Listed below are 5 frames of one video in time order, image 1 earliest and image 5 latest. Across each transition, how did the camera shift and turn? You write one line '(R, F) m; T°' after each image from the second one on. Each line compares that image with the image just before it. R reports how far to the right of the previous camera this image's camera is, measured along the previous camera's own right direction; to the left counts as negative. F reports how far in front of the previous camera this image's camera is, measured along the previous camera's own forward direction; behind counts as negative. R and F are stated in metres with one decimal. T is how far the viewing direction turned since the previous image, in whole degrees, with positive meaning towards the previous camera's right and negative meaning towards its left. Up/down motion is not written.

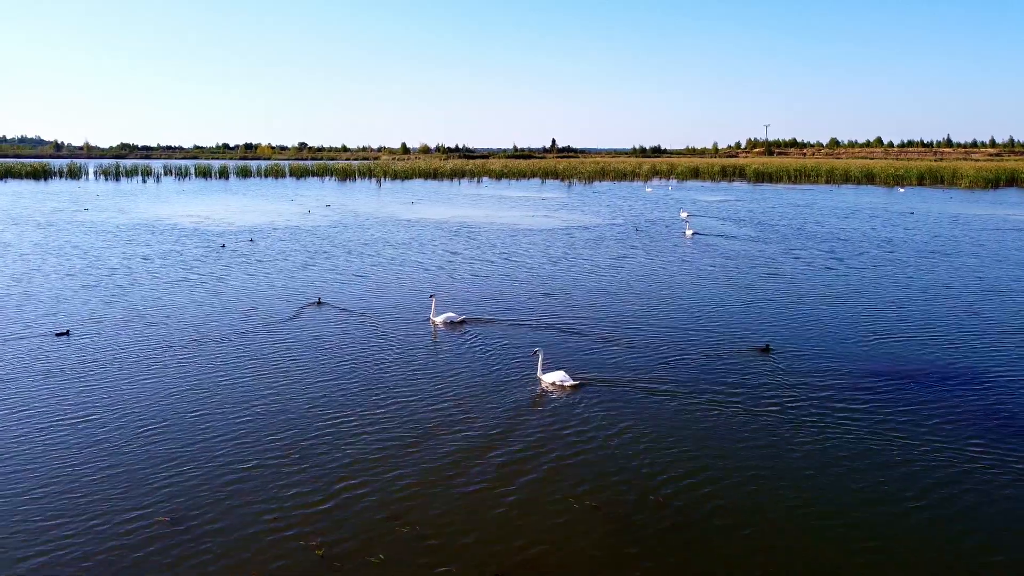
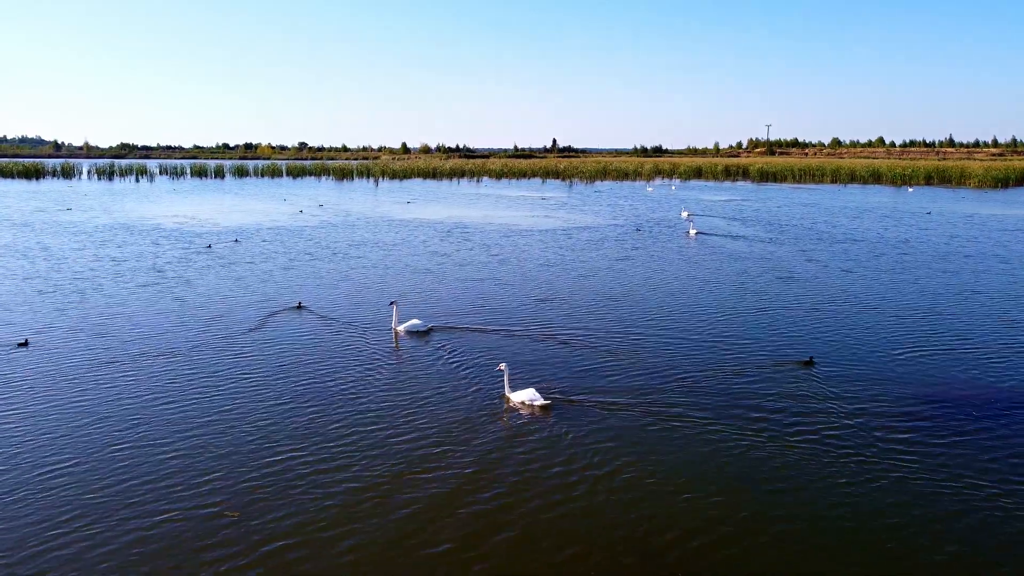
(+0.3, +2.3) m; 0°
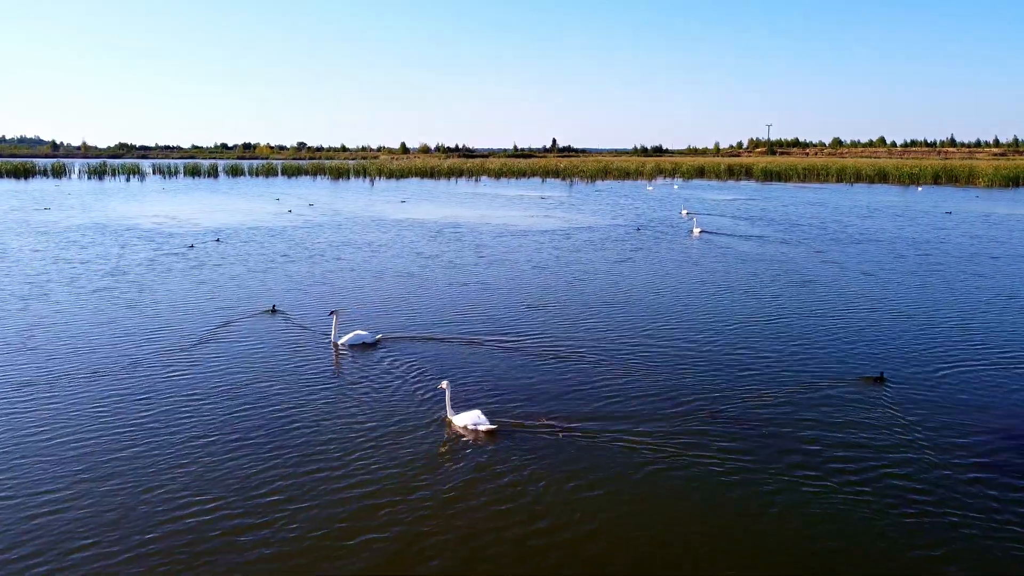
(+0.3, +2.7) m; 0°
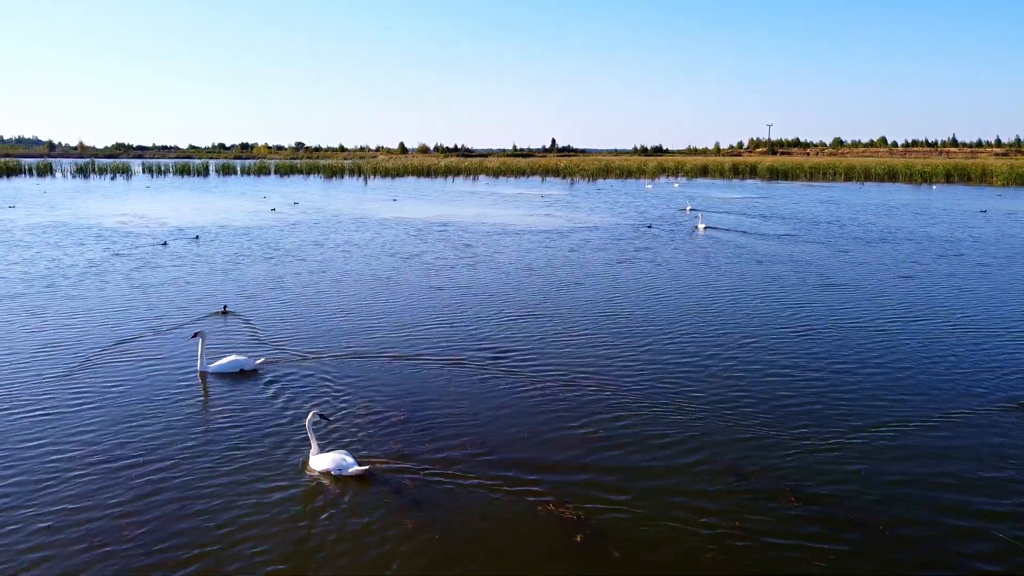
(+0.3, +4.0) m; 0°
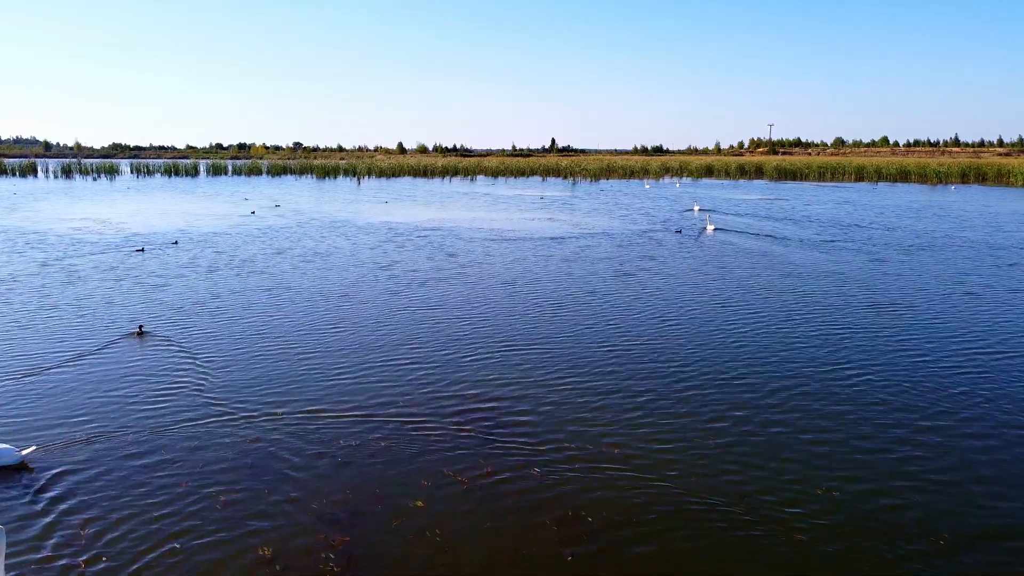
(+0.3, +4.6) m; 0°
